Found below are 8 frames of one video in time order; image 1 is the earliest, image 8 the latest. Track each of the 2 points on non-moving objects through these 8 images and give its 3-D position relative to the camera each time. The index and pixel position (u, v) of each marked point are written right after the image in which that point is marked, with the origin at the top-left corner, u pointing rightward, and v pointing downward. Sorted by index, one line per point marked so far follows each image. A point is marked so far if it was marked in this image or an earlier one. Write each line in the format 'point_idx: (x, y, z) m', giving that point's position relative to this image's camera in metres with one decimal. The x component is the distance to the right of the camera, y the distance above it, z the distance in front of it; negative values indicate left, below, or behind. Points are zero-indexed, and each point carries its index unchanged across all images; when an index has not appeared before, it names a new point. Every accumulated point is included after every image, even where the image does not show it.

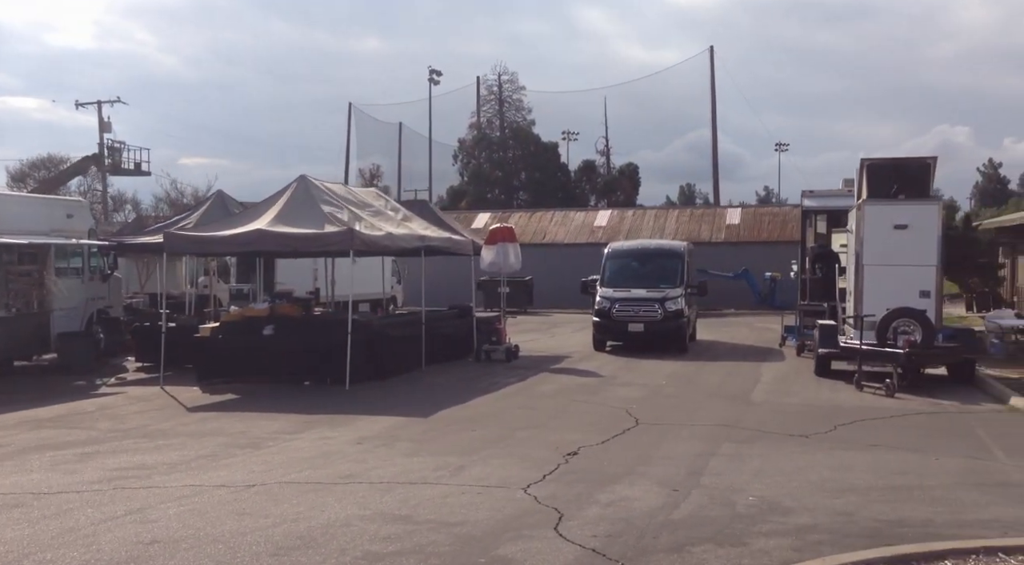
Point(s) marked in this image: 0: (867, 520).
0: (+2.4, -1.6, +6.2) m
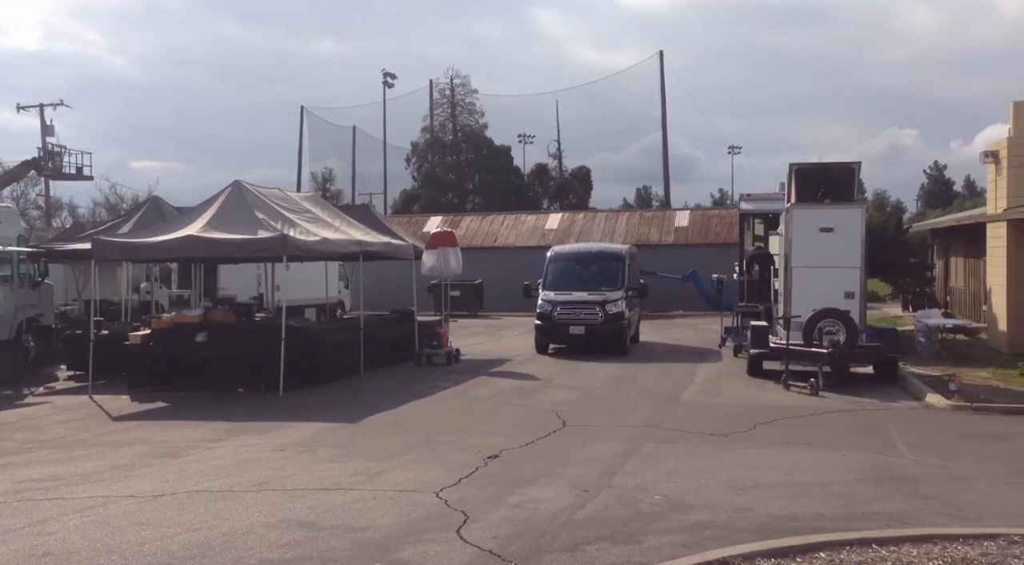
0: (+1.7, -1.6, +6.5) m
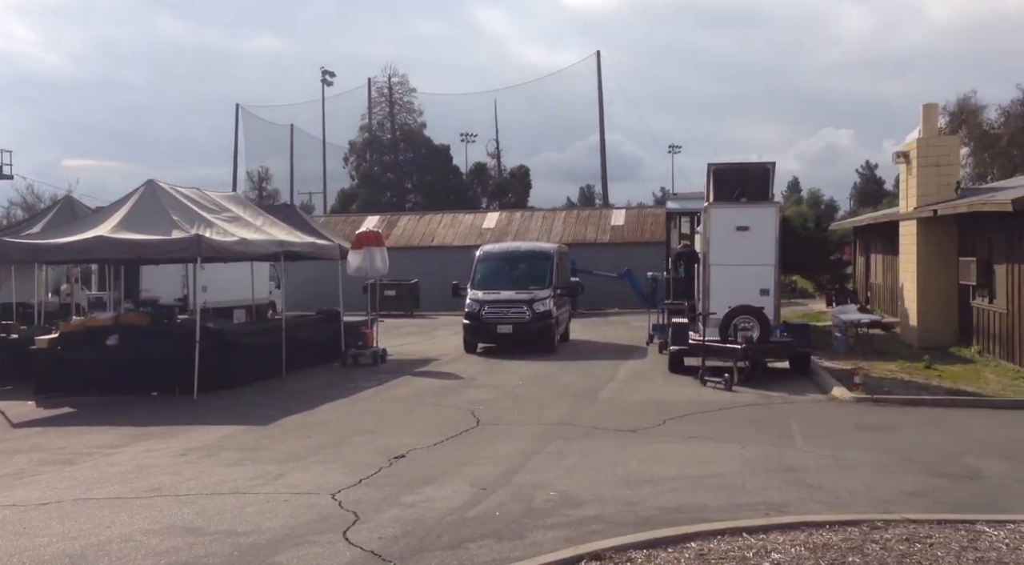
0: (+1.0, -1.6, +6.7) m
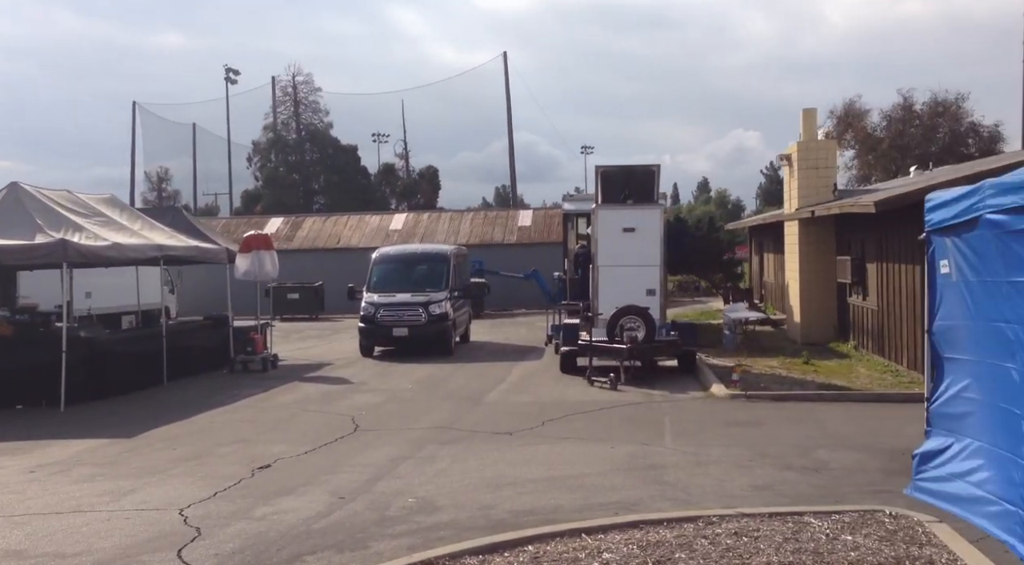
0: (-0.1, -1.7, +6.8) m
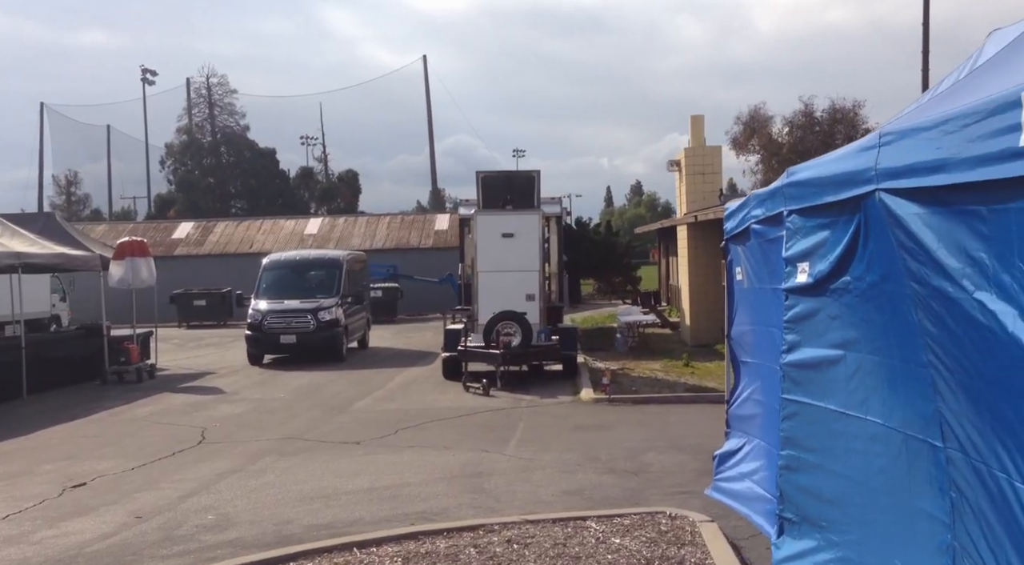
0: (-1.6, -1.8, +6.7) m
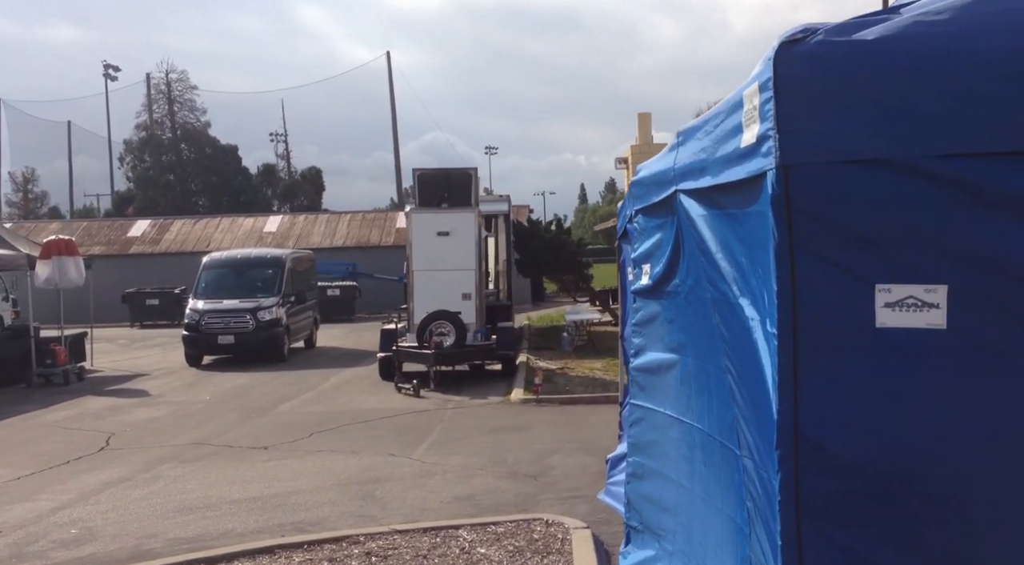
0: (-2.4, -1.8, +6.4) m
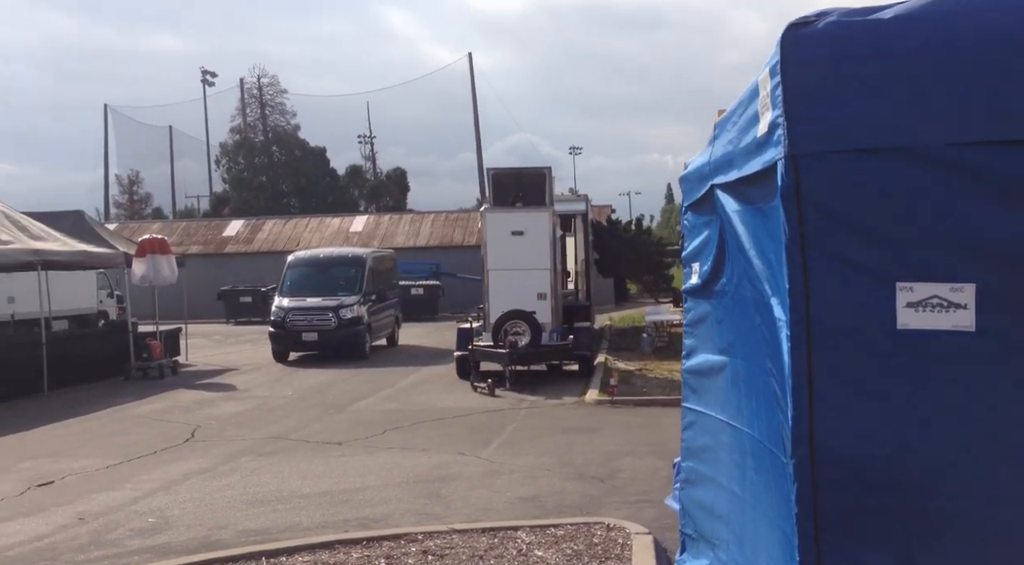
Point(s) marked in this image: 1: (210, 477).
0: (-2.0, -1.8, +6.5) m
1: (-3.2, -2.0, +9.8) m
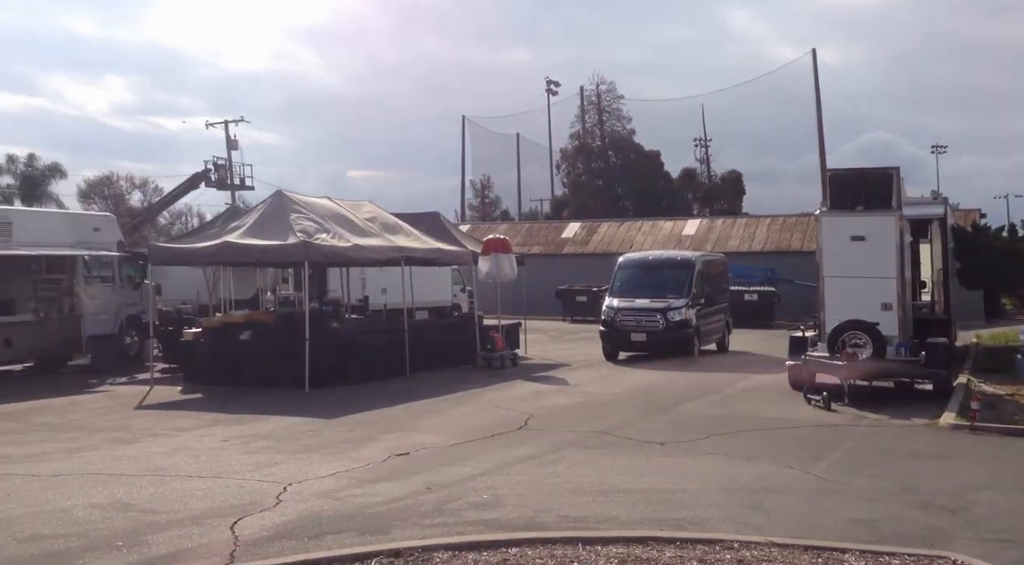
0: (+0.3, -1.7, +6.9) m
1: (+0.3, -2.0, +10.4) m
